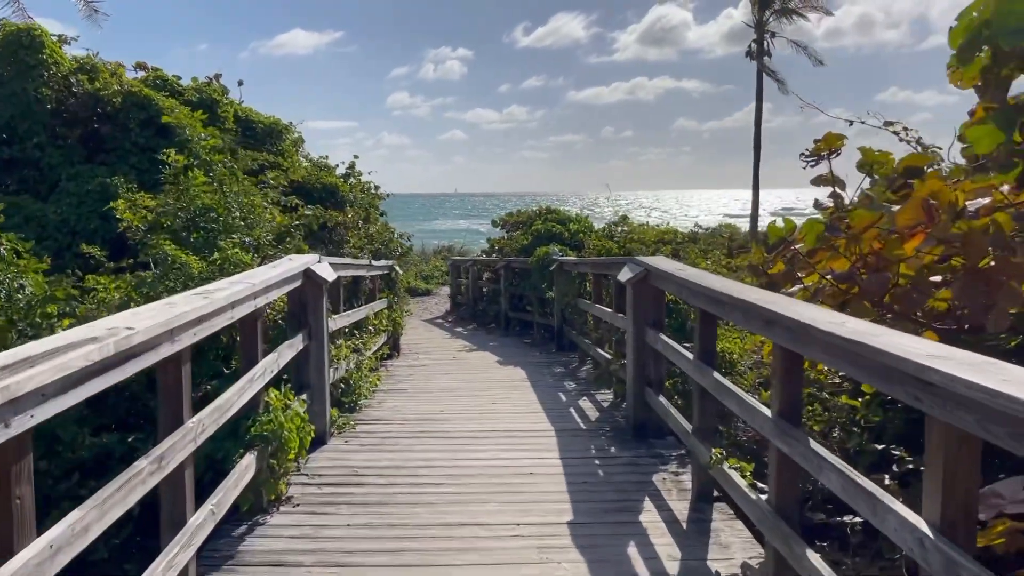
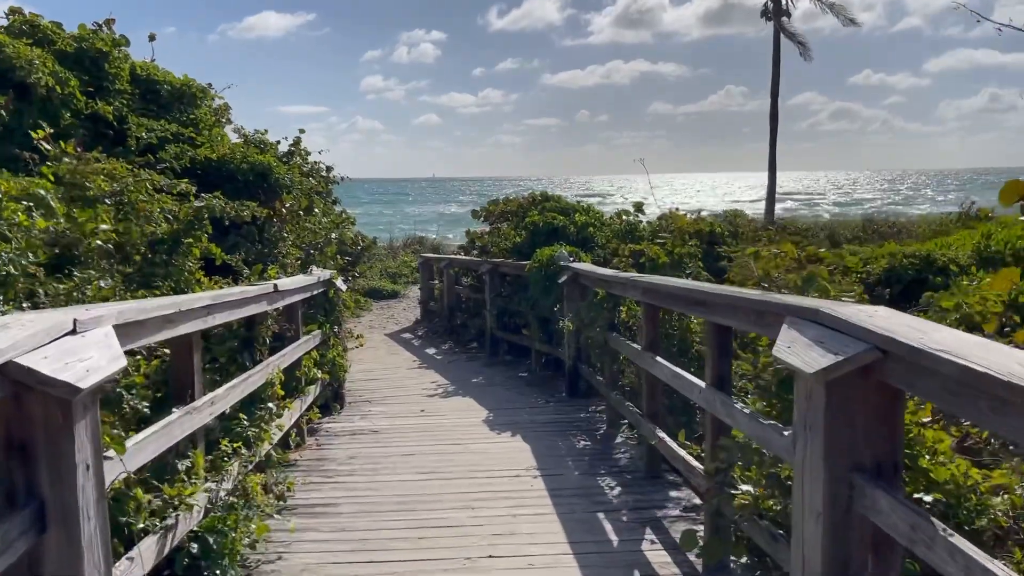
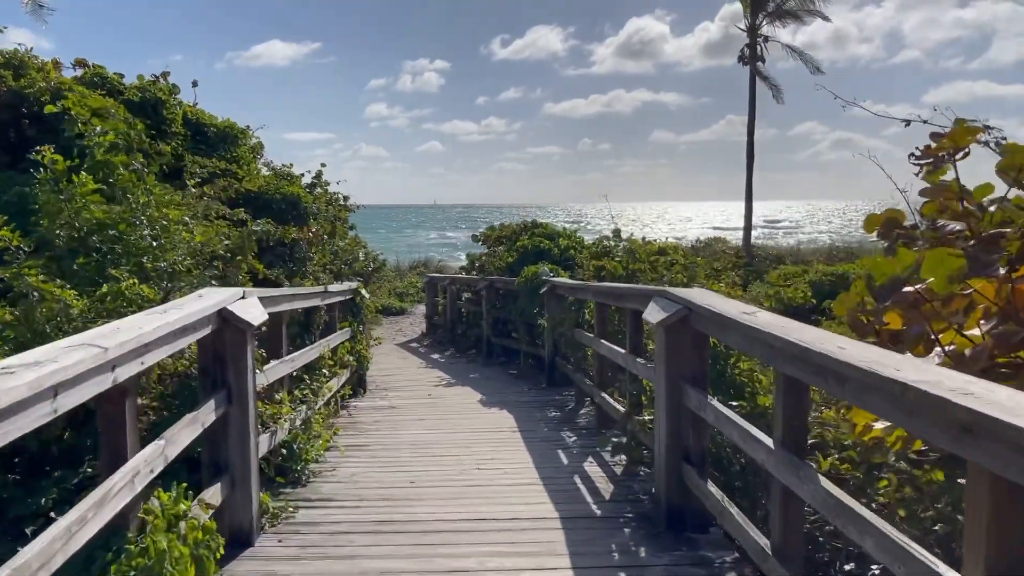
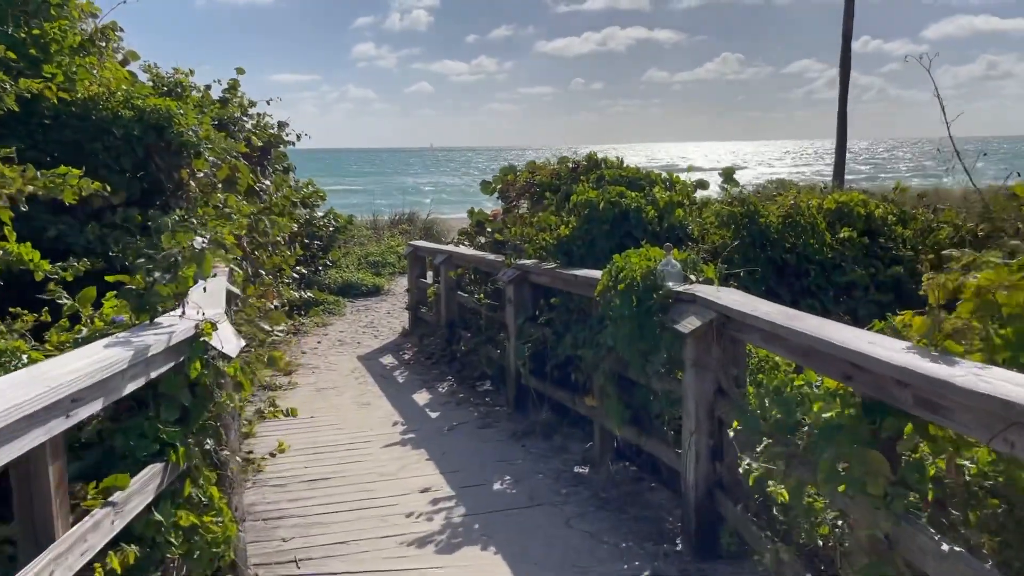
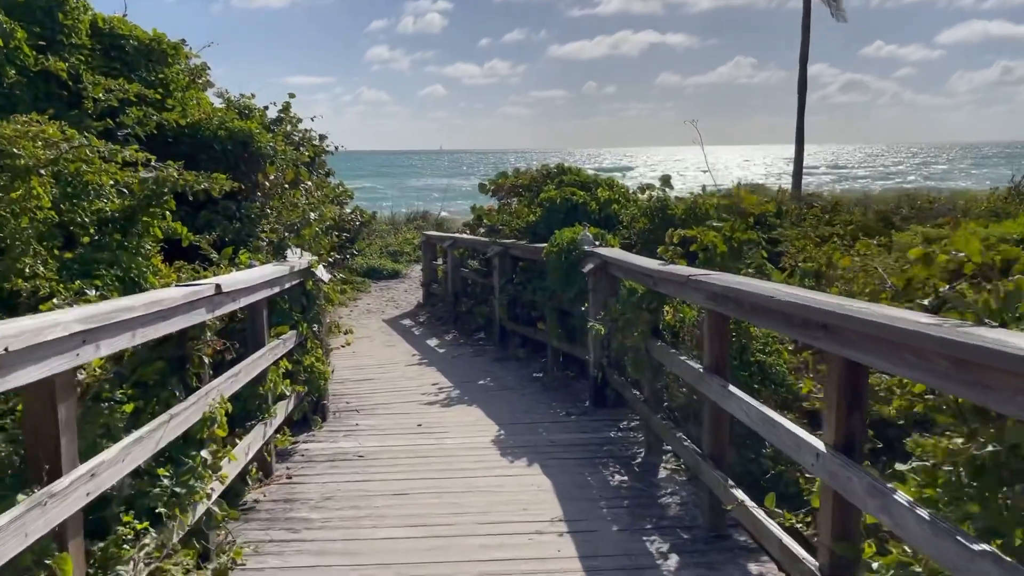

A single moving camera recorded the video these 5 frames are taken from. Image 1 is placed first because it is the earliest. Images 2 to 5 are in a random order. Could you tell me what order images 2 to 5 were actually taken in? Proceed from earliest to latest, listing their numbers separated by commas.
3, 2, 5, 4
